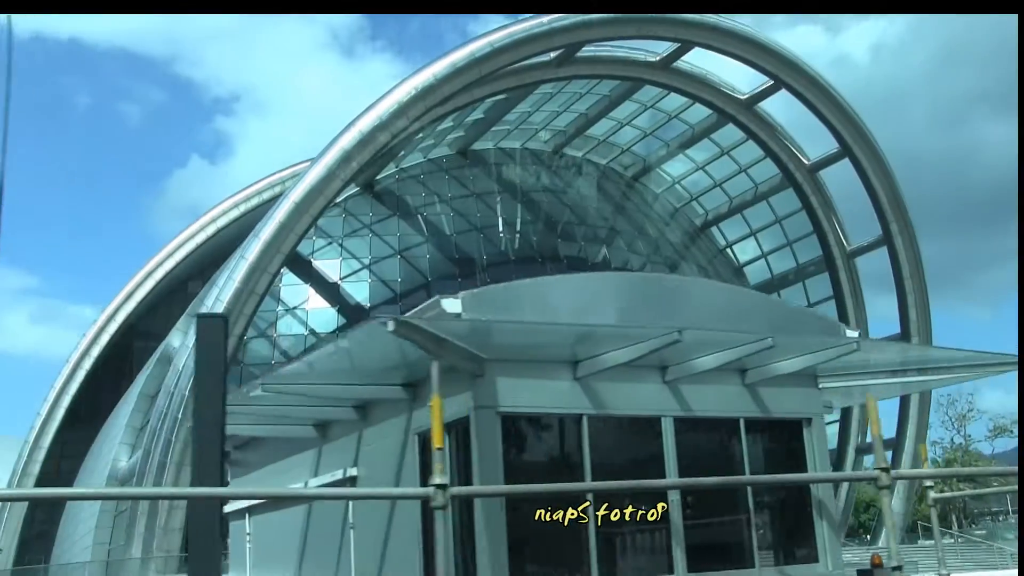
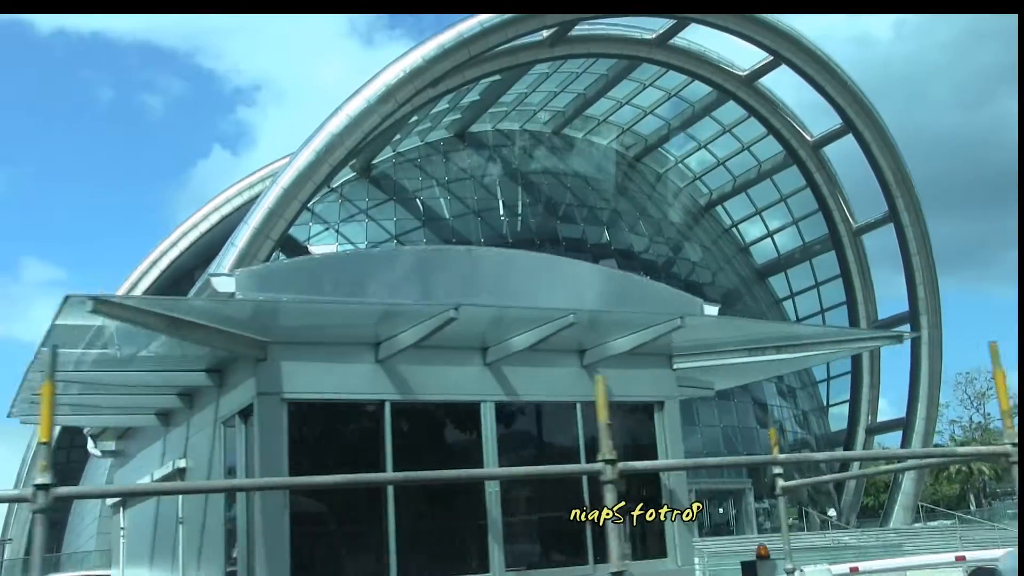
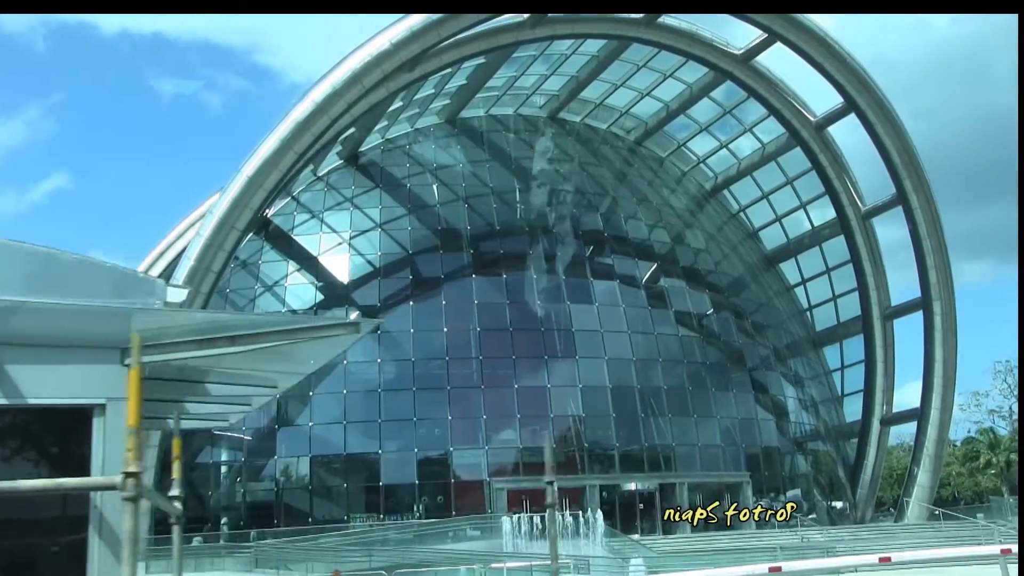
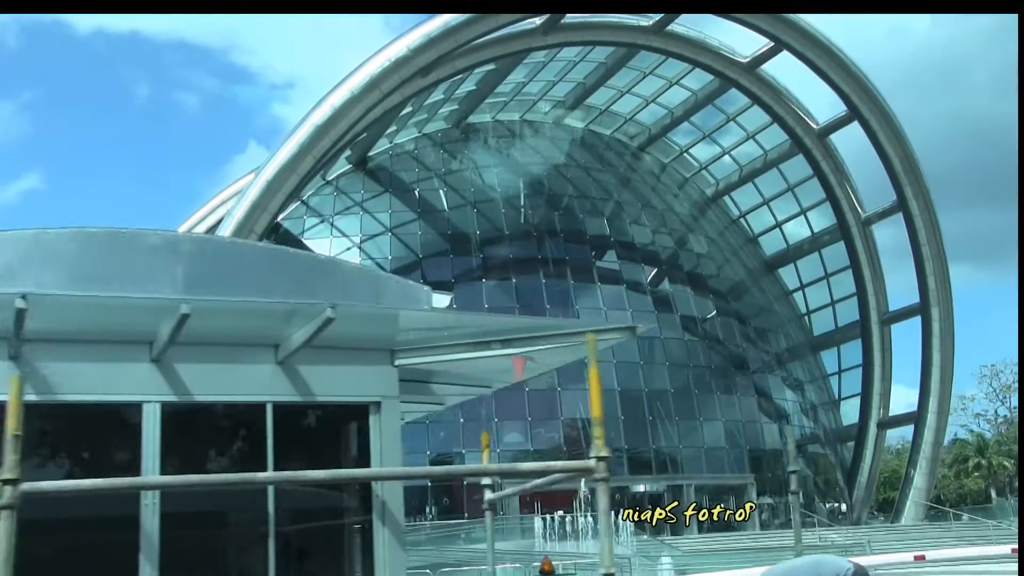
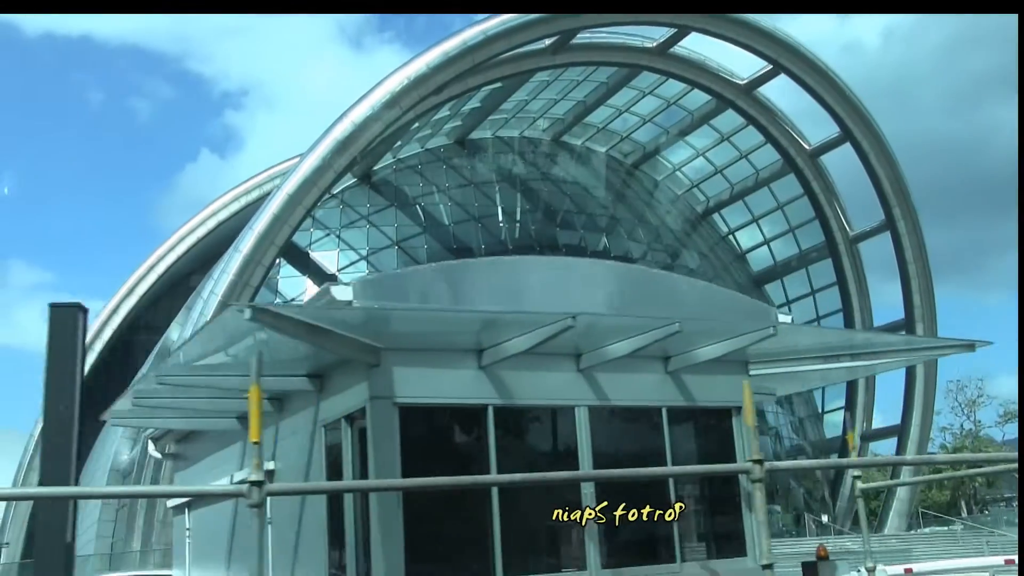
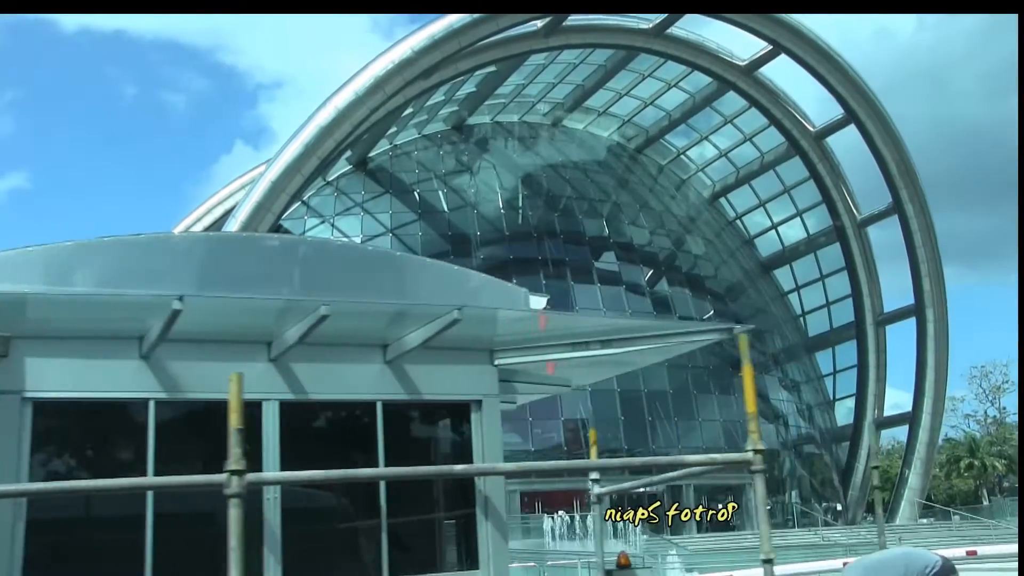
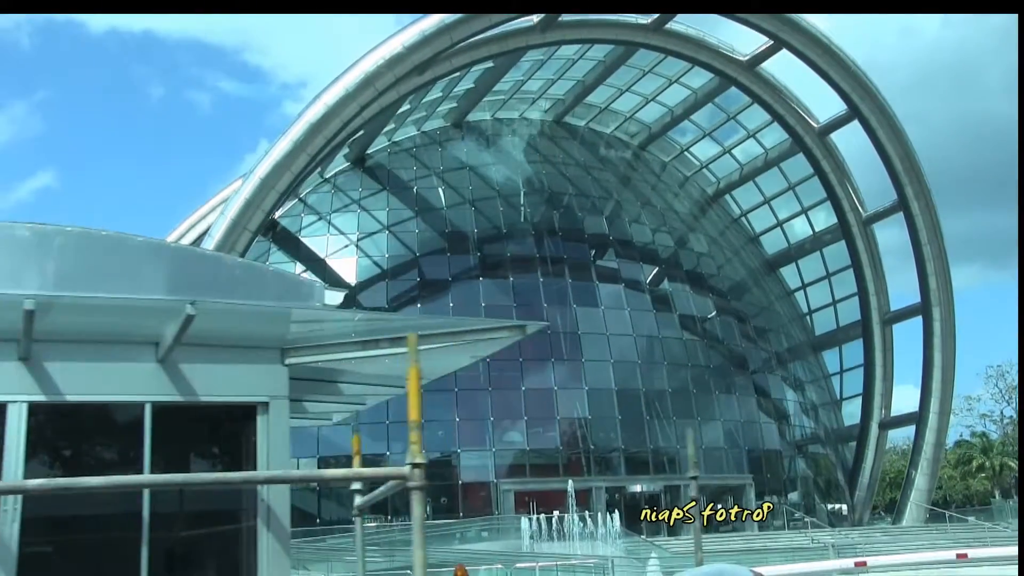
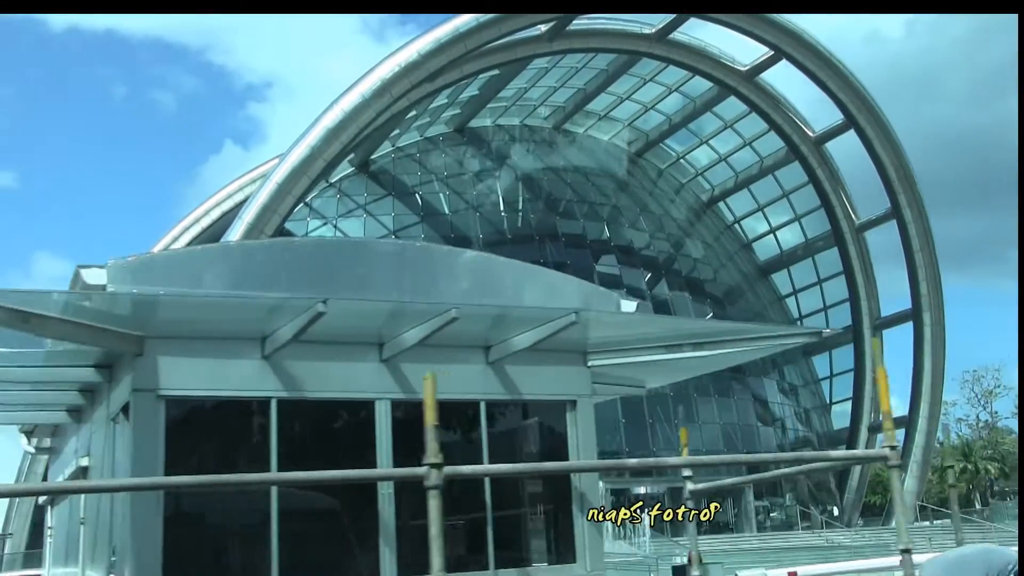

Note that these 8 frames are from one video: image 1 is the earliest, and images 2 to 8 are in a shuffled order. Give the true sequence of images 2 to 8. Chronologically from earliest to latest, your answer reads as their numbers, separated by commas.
5, 2, 8, 6, 4, 7, 3
